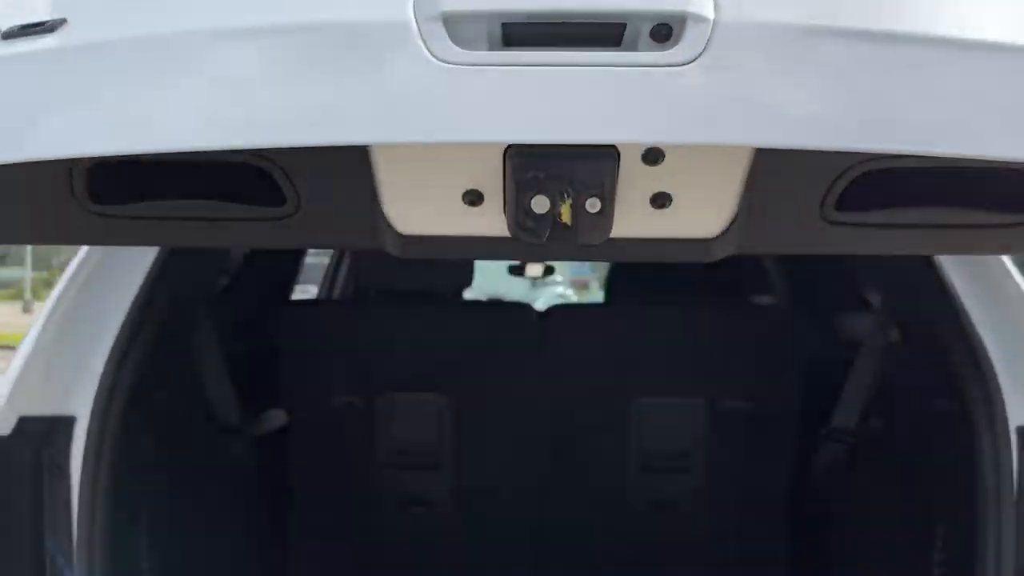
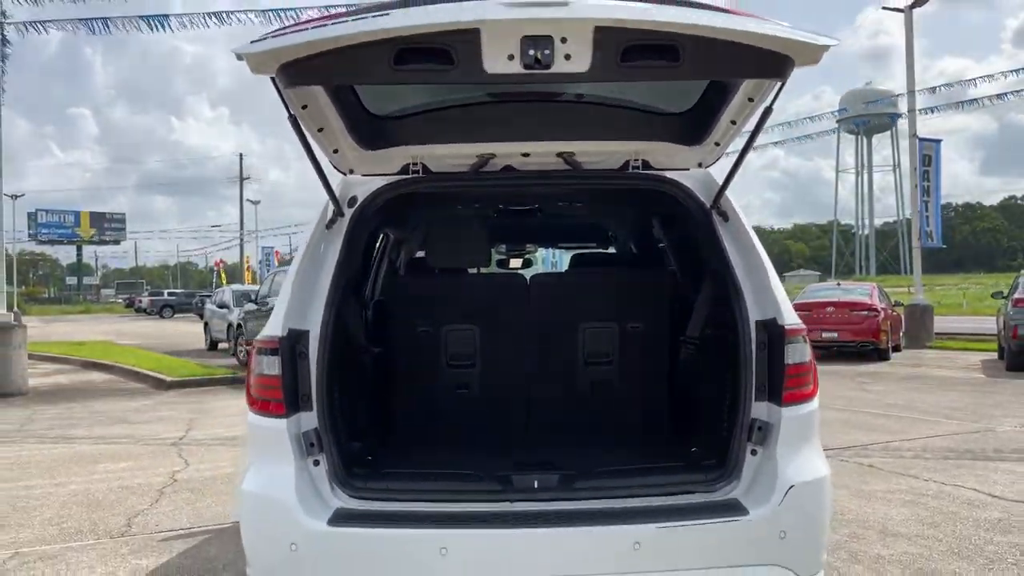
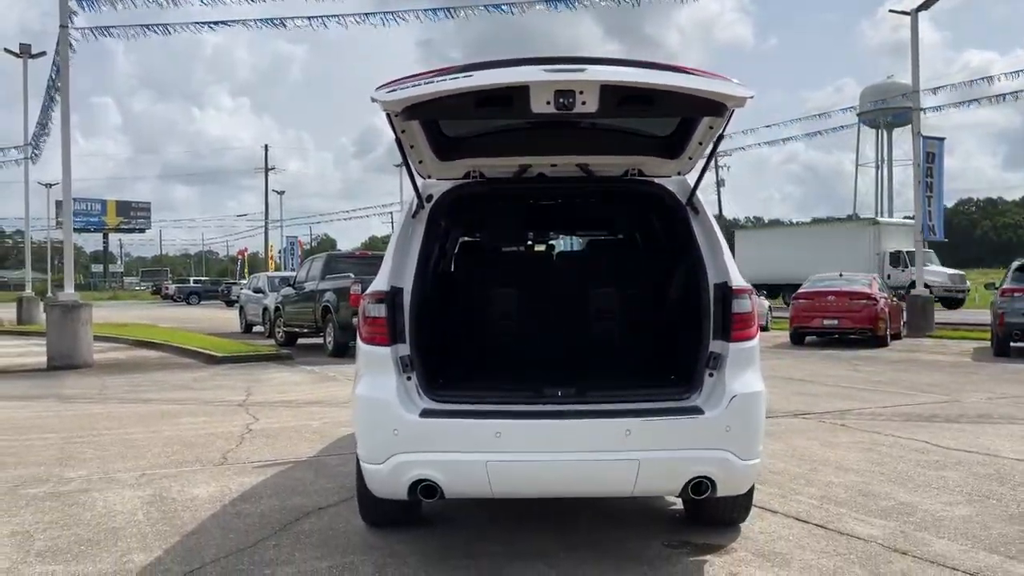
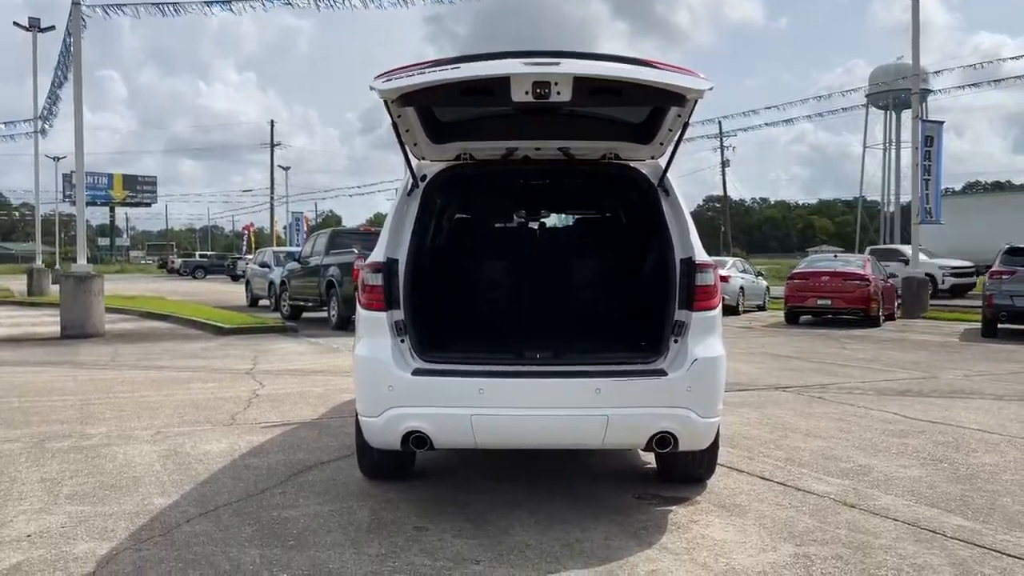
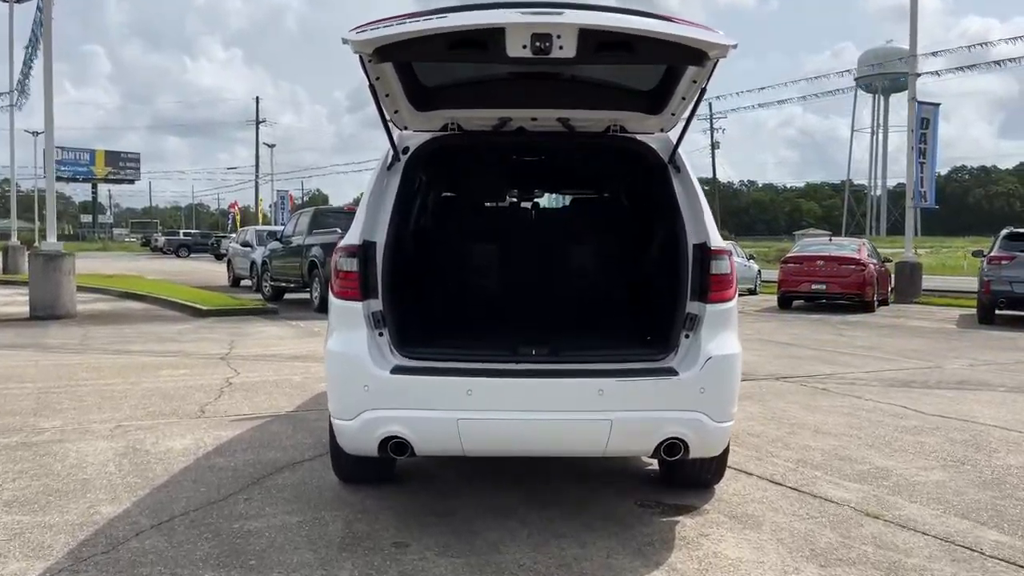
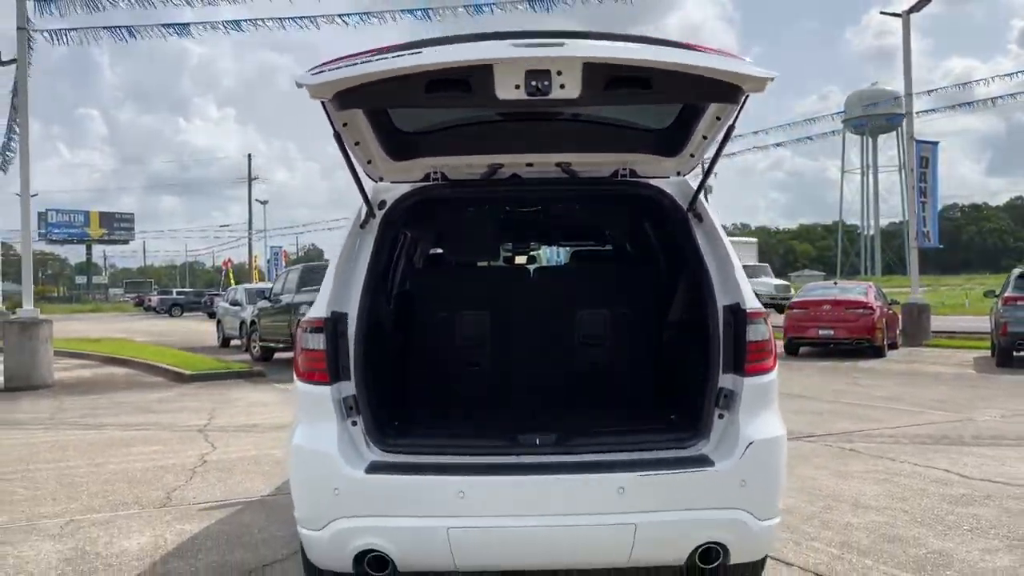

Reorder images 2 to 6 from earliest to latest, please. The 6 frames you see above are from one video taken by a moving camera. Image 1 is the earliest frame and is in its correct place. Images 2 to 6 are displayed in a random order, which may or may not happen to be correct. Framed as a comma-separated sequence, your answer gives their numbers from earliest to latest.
2, 6, 3, 4, 5
